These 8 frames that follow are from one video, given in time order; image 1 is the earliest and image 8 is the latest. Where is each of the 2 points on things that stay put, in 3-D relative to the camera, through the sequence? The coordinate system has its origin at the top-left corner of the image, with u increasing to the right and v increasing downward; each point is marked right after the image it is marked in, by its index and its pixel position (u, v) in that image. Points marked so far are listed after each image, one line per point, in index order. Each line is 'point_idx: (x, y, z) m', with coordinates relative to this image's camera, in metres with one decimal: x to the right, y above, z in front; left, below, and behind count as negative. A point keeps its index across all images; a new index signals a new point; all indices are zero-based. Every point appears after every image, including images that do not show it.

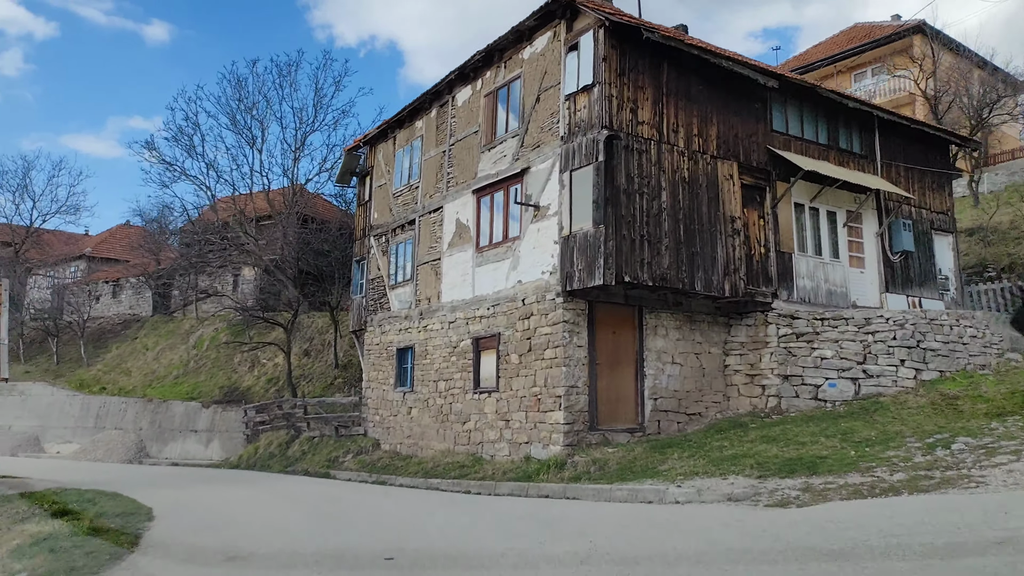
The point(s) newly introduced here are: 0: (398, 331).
0: (-2.5, -1.0, +17.0) m
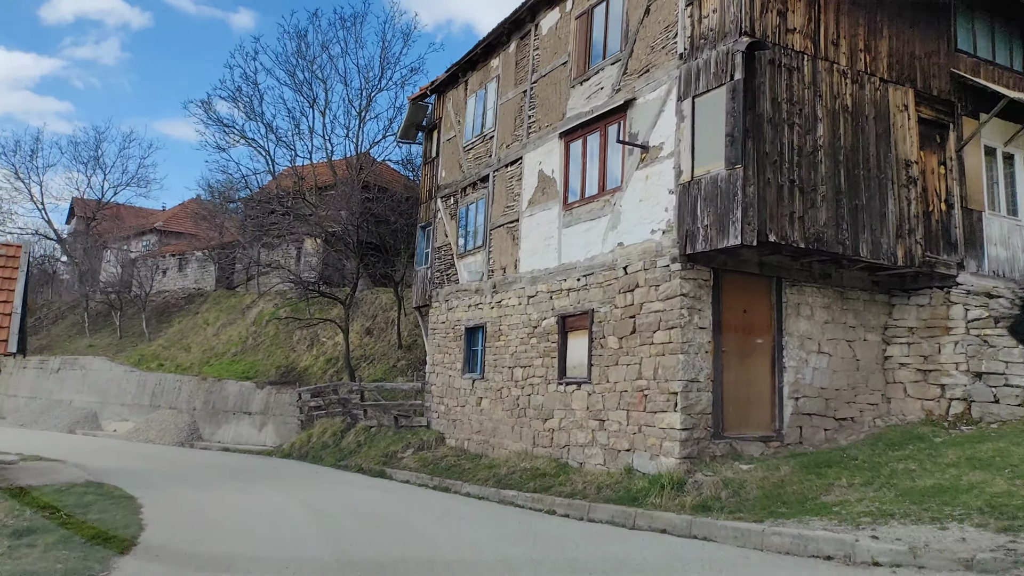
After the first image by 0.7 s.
0: (-0.8, -0.4, +14.5) m
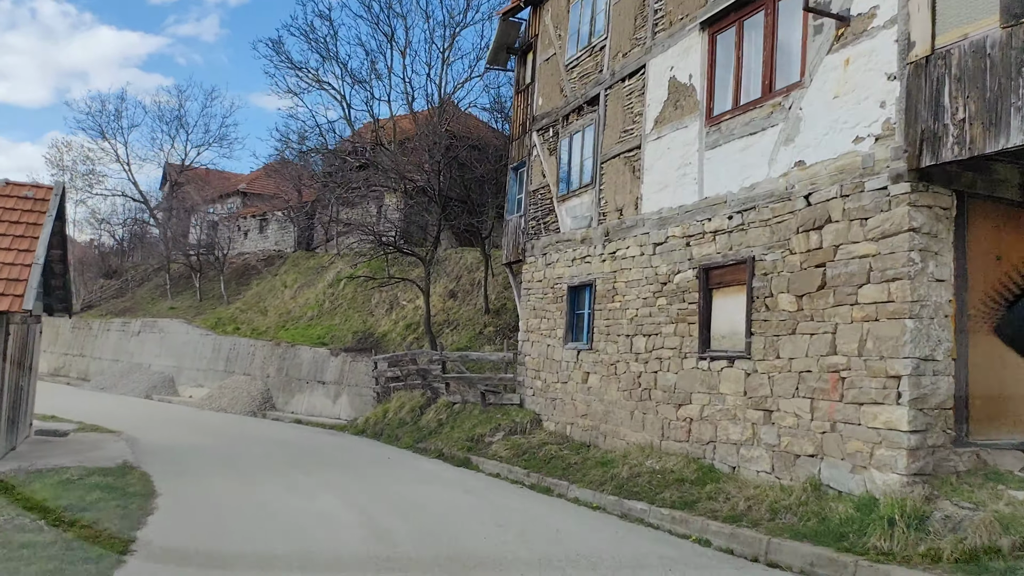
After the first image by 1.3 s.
0: (+0.9, +0.4, +11.7) m
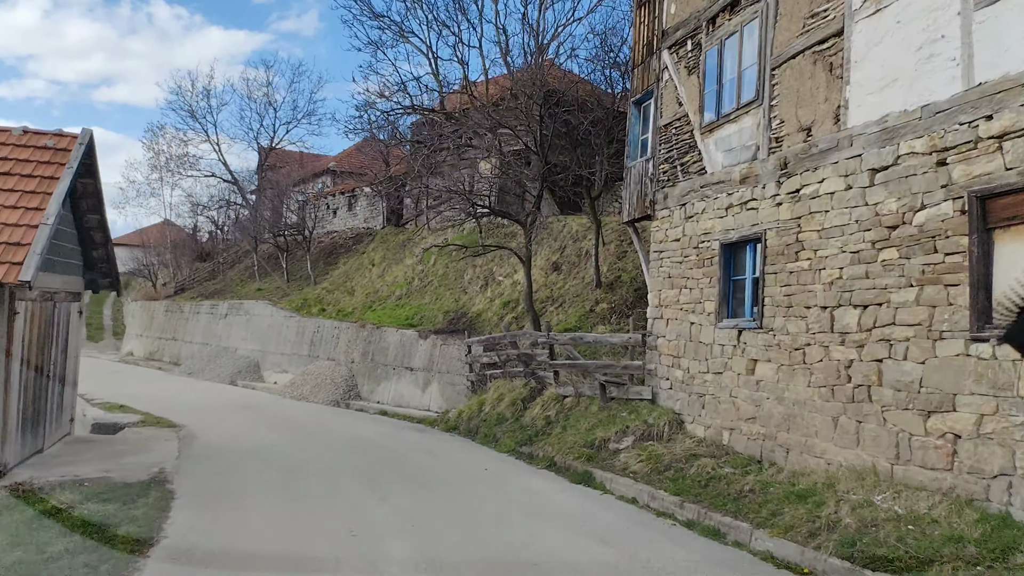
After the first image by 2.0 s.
0: (+2.4, +0.9, +8.7) m
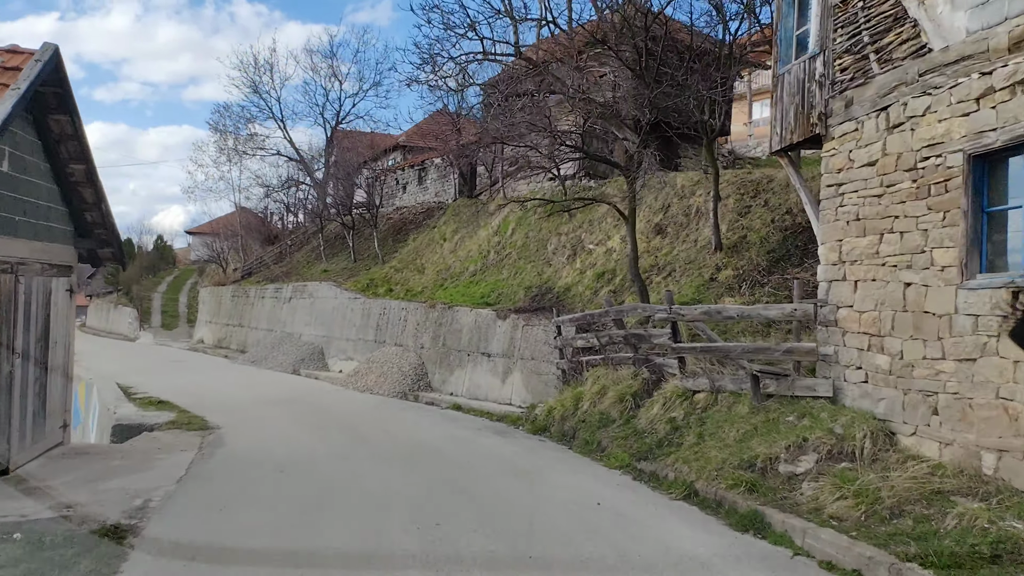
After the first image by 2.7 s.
0: (+3.3, +1.3, +5.4) m
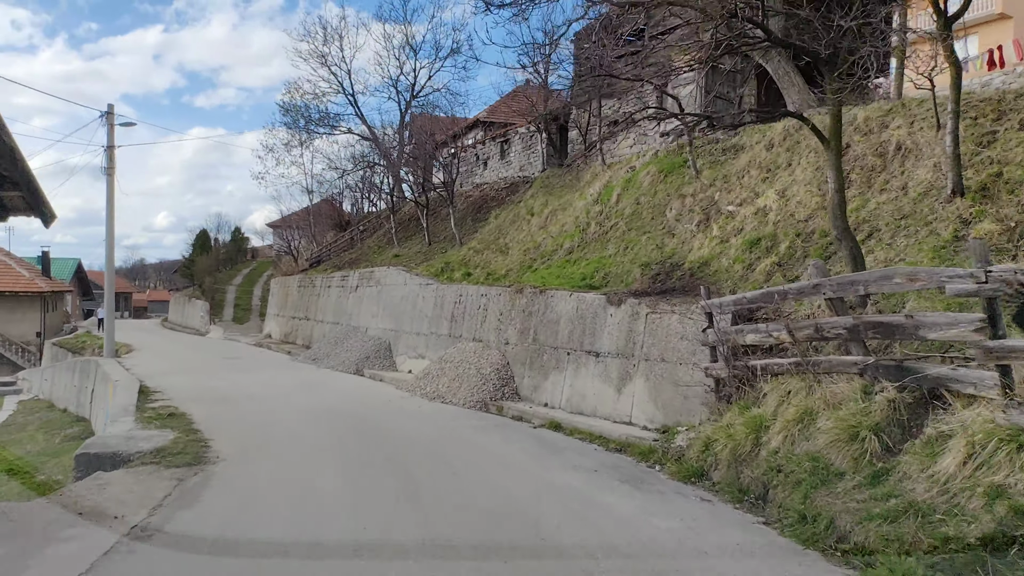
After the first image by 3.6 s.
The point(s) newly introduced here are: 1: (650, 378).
0: (+3.9, +1.6, +1.1) m
1: (+1.8, -1.2, +9.8) m
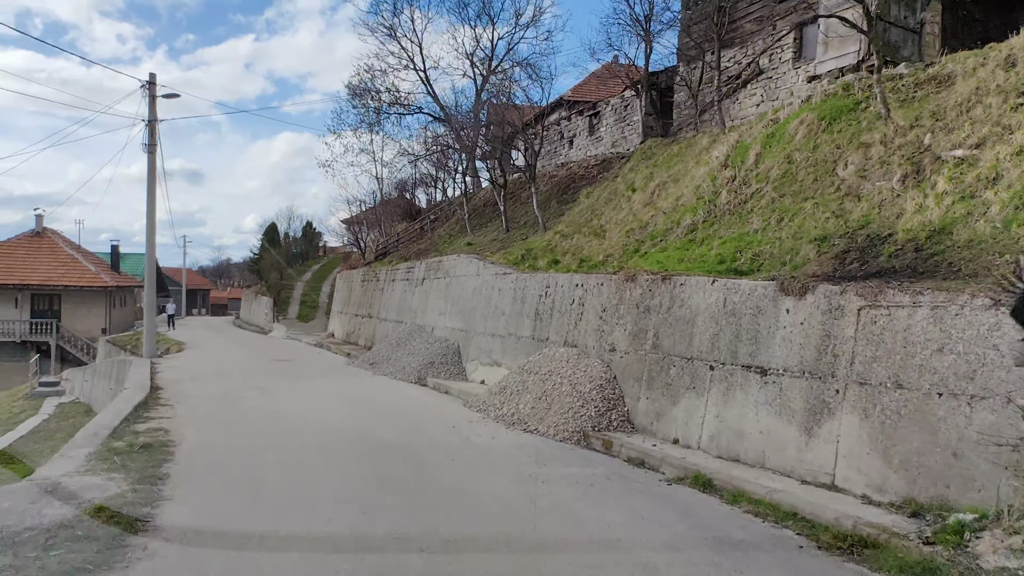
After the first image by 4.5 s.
0: (+4.0, +1.8, -3.0) m
1: (+2.8, -1.0, +5.8) m
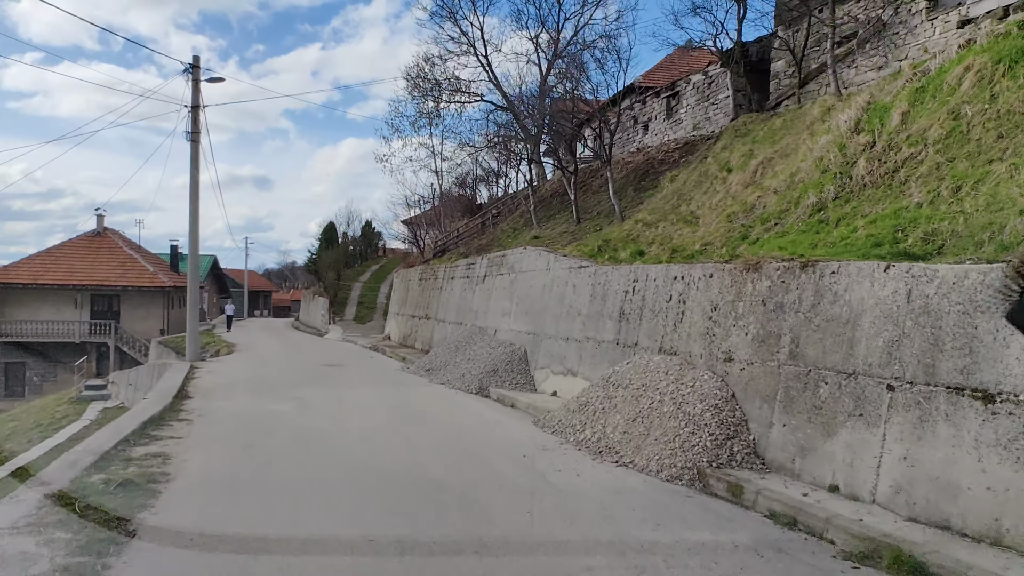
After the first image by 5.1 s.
0: (+3.9, +1.9, -5.5) m
1: (+3.3, -0.9, +3.4) m
